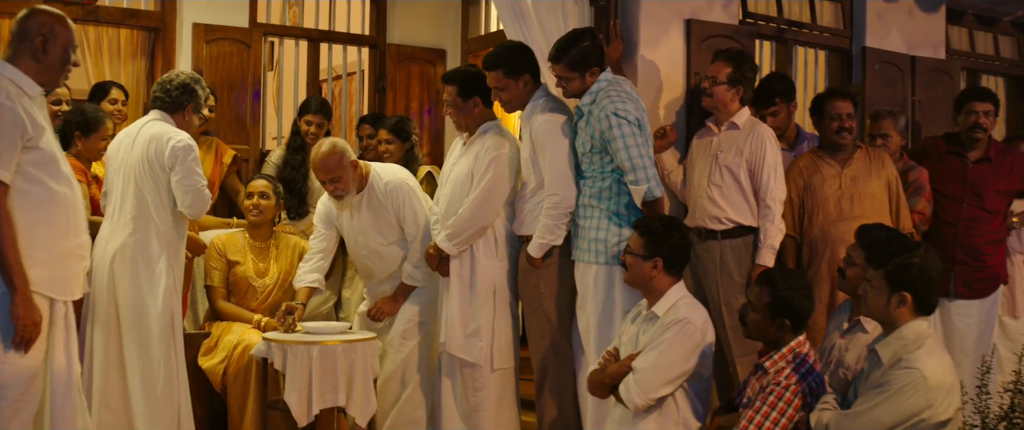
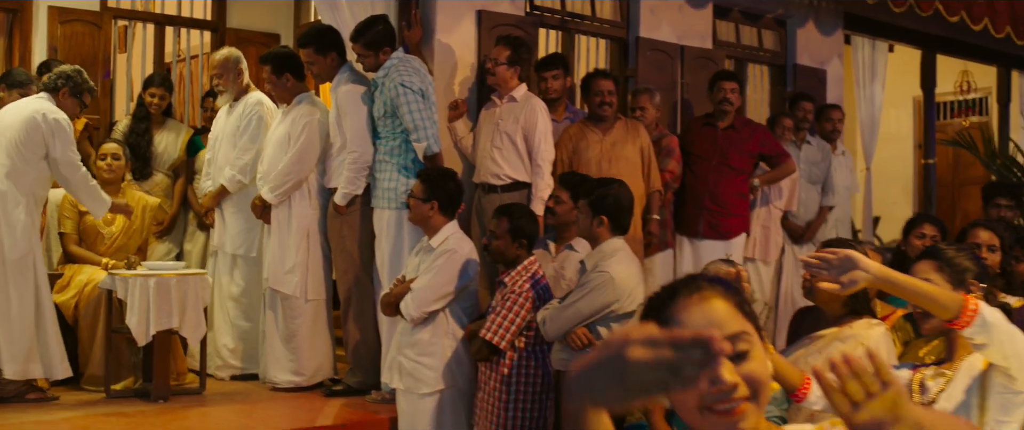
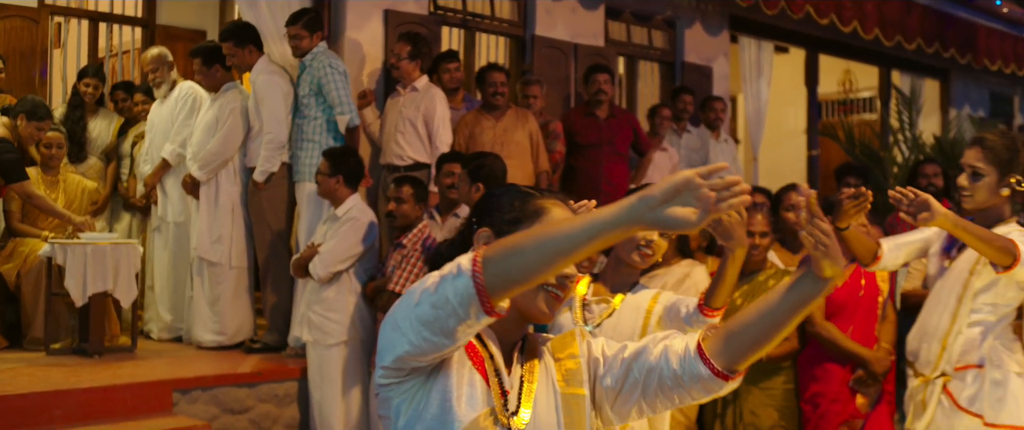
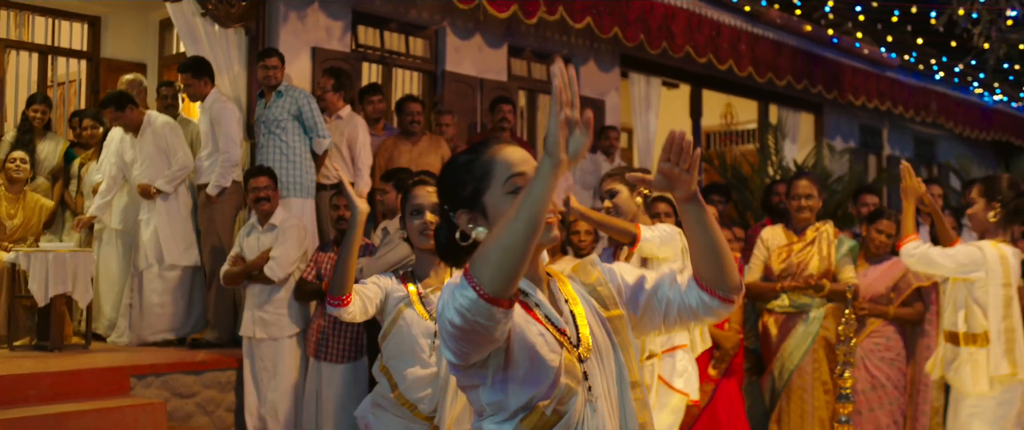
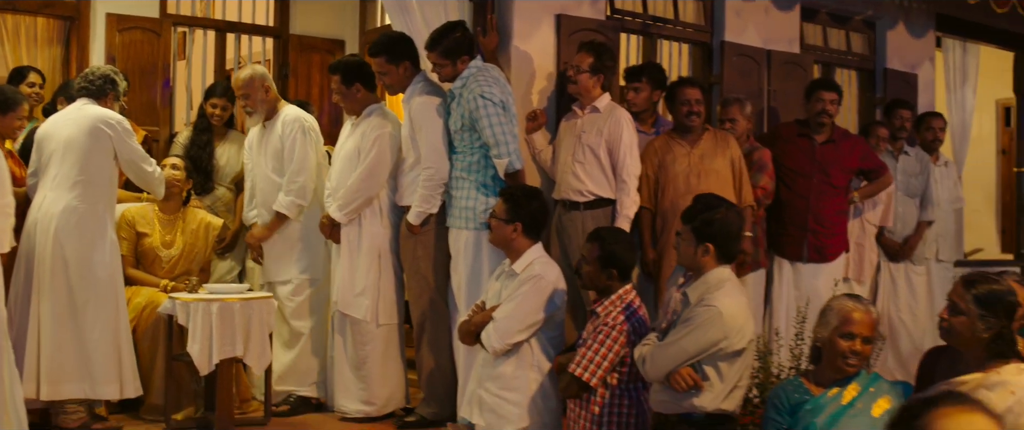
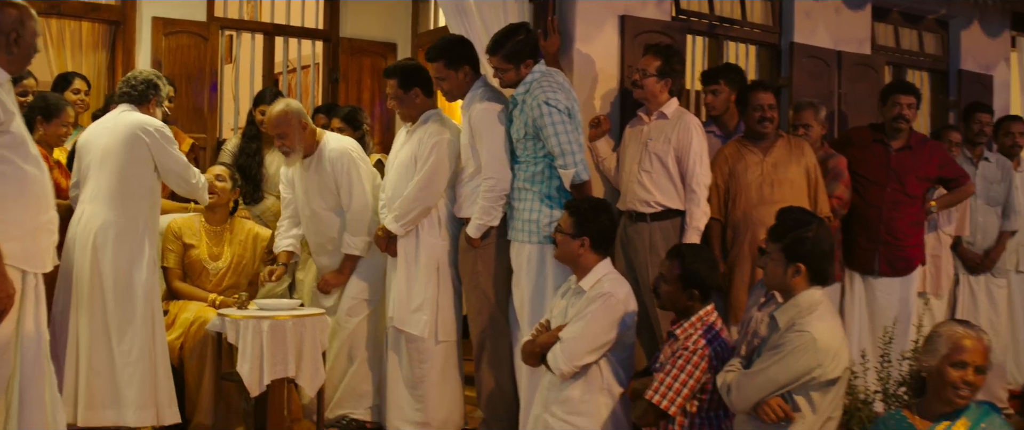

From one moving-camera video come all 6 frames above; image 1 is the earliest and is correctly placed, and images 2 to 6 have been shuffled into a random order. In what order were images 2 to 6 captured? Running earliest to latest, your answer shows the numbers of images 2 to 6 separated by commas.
6, 5, 2, 3, 4
